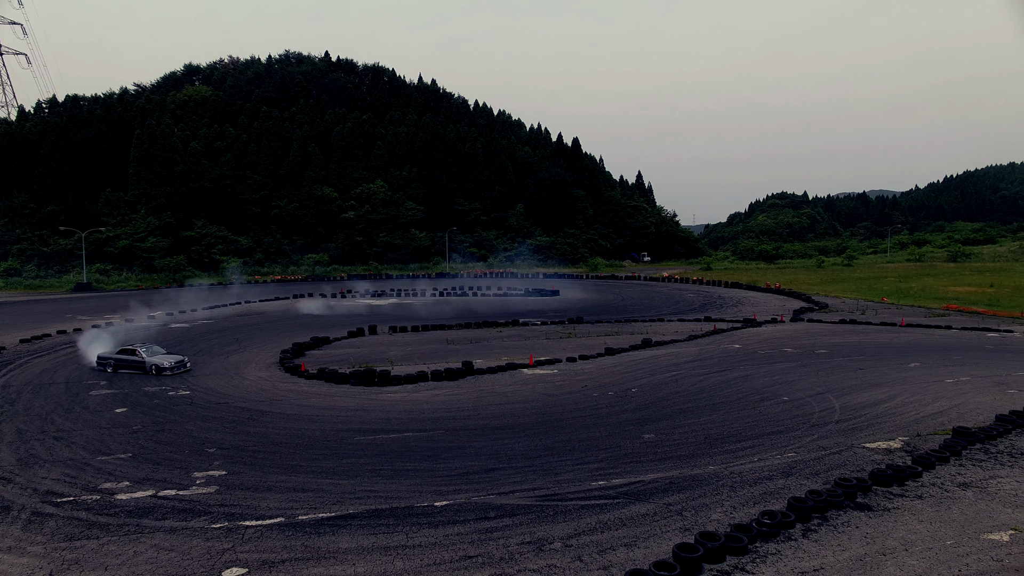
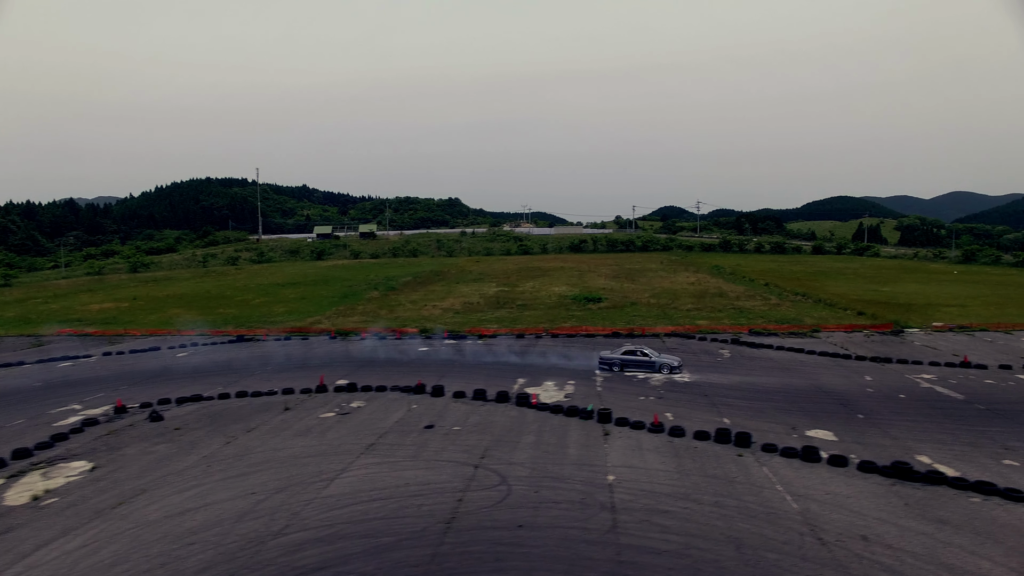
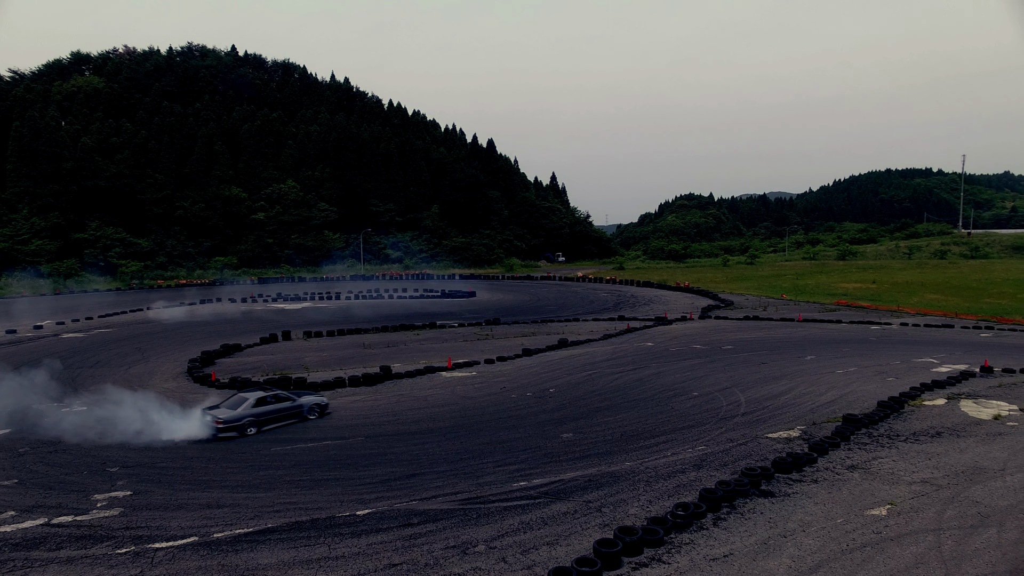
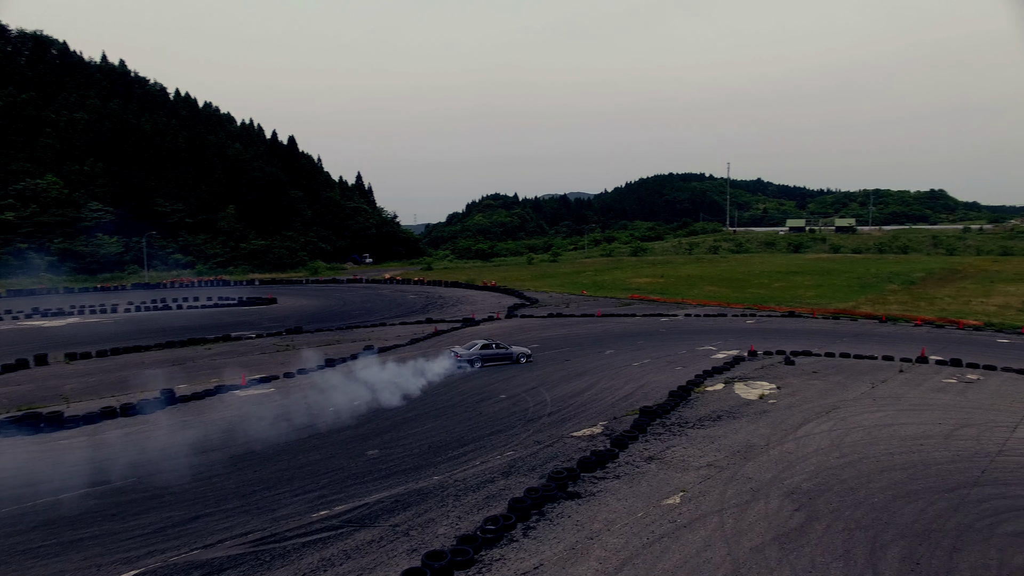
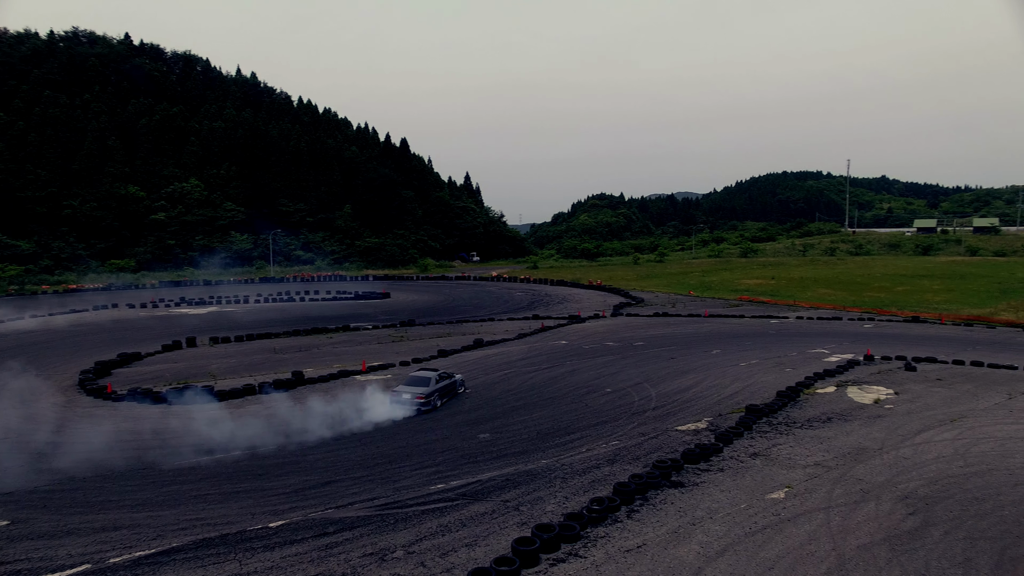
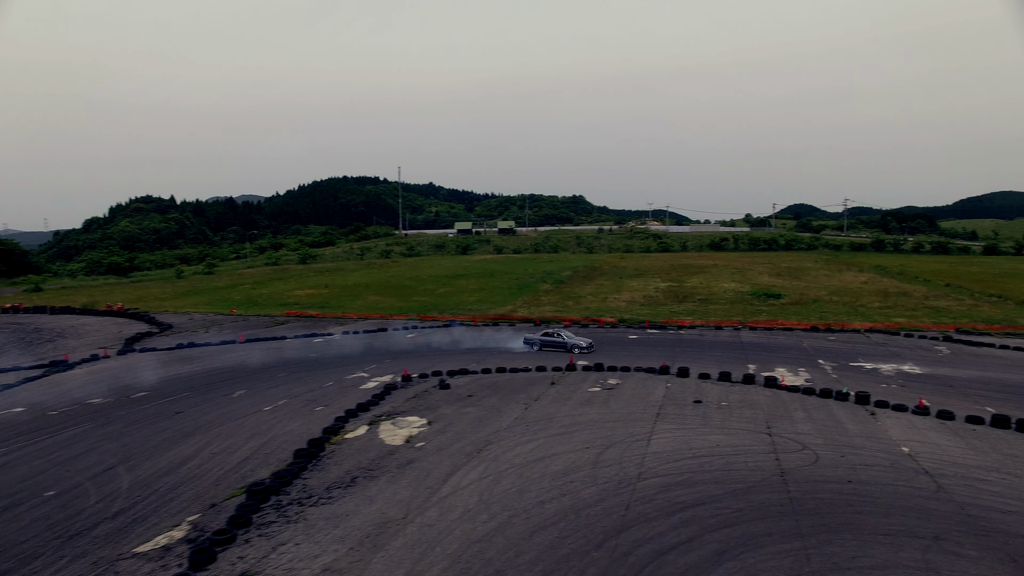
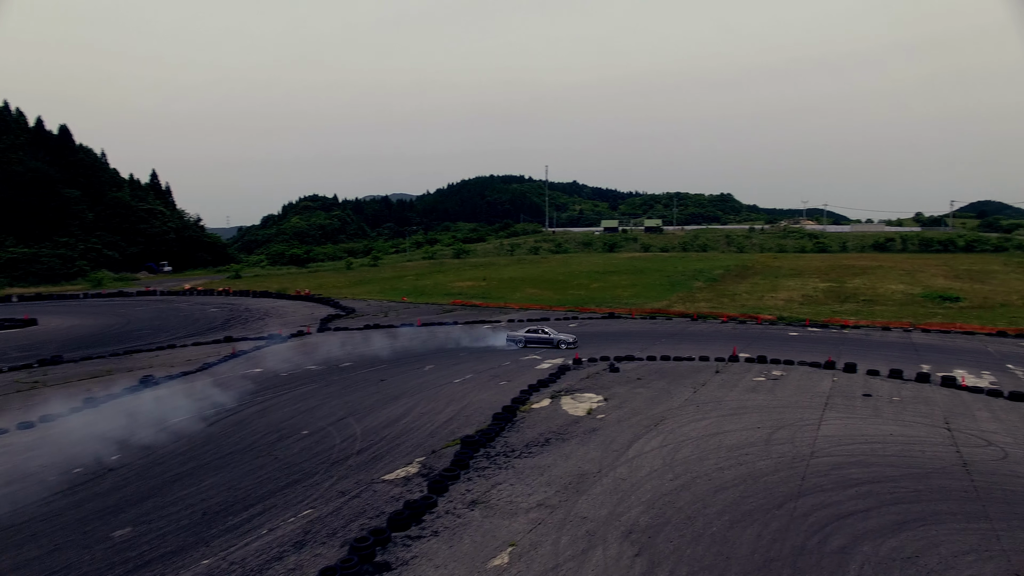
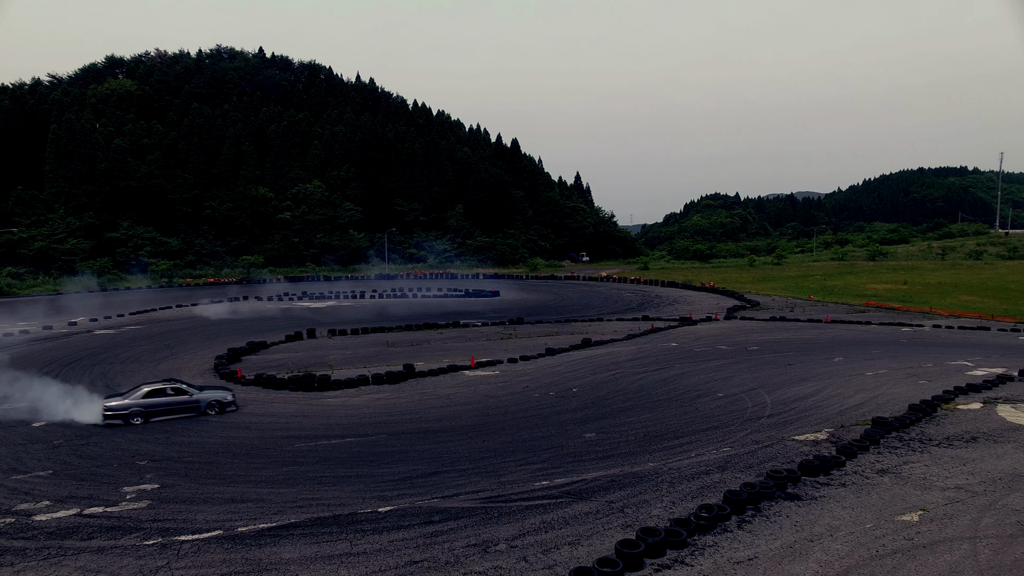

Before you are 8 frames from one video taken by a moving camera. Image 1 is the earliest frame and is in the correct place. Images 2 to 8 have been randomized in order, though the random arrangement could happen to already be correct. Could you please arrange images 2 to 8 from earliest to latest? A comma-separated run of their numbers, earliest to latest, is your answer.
8, 3, 5, 4, 7, 6, 2
